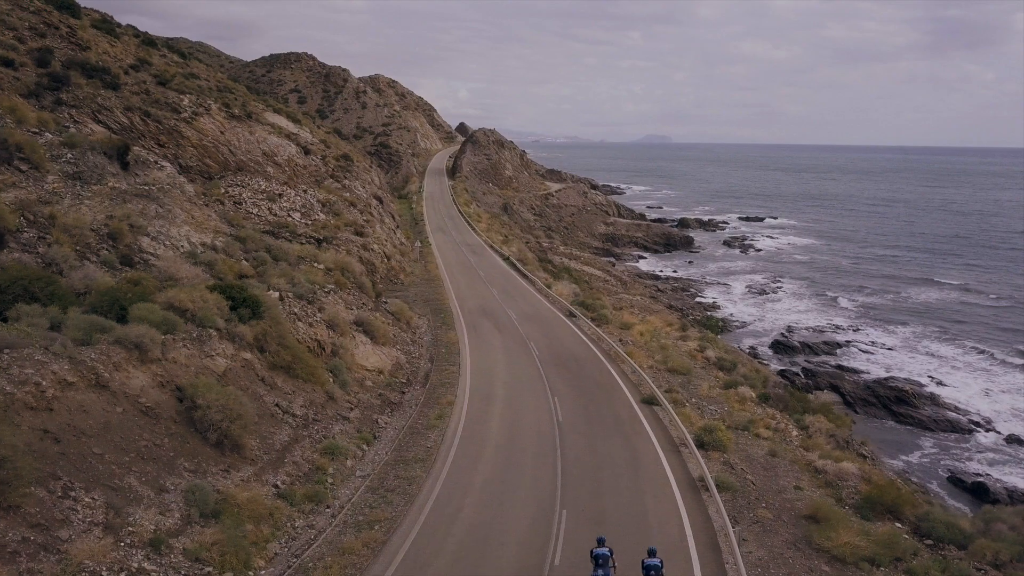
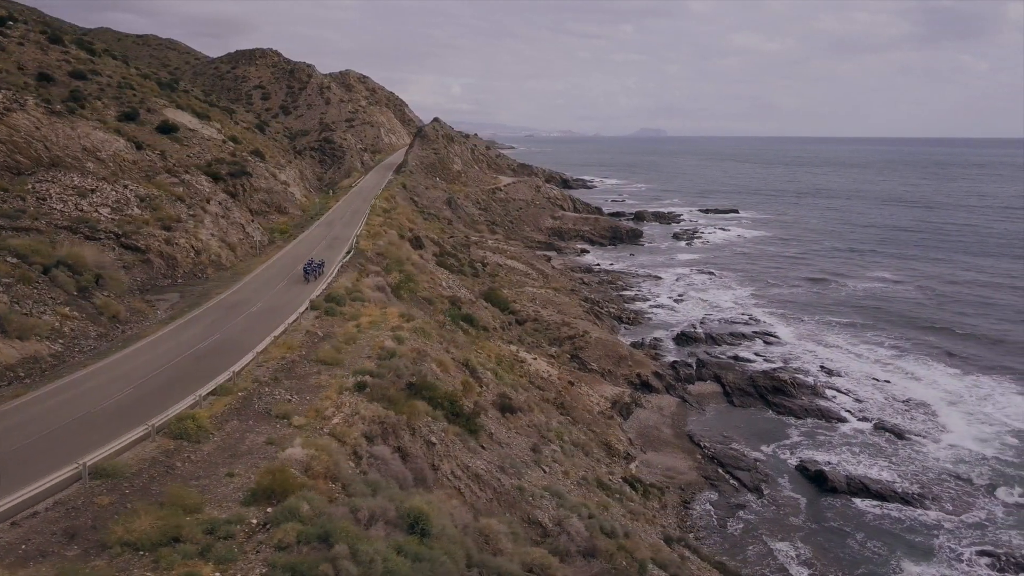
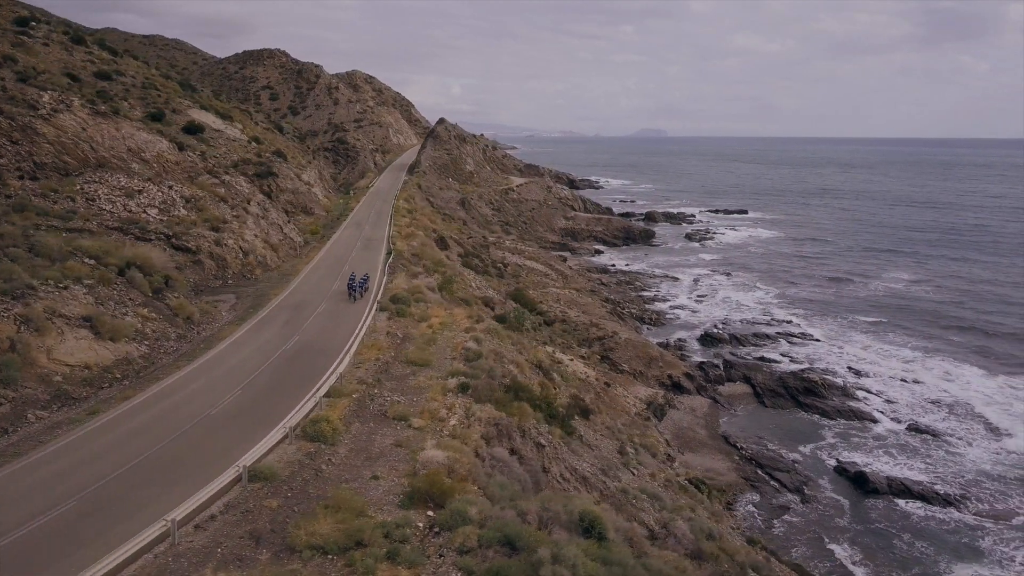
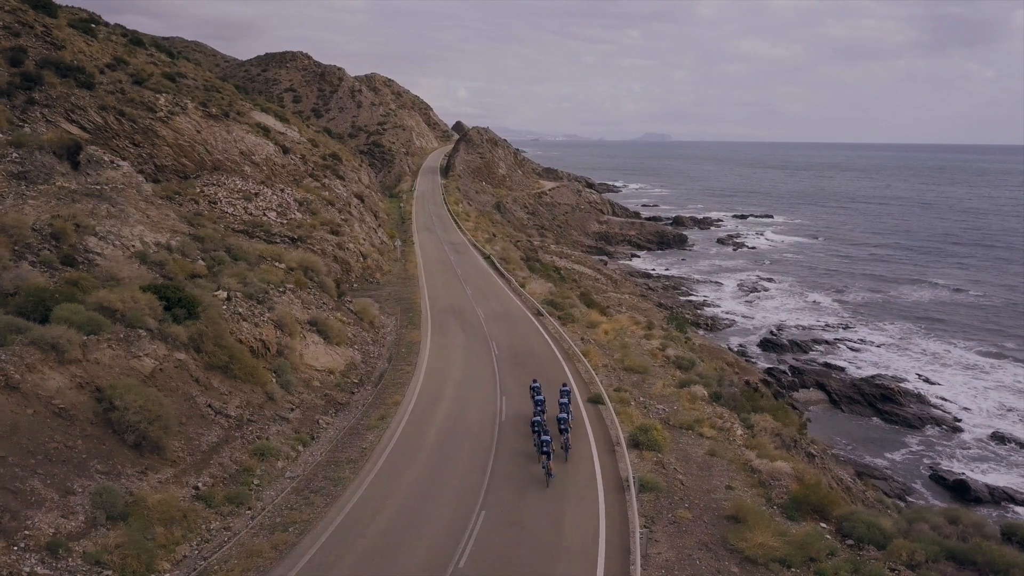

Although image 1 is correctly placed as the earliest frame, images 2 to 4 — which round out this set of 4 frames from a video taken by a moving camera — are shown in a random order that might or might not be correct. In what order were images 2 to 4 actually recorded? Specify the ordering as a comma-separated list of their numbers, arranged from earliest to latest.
4, 3, 2
